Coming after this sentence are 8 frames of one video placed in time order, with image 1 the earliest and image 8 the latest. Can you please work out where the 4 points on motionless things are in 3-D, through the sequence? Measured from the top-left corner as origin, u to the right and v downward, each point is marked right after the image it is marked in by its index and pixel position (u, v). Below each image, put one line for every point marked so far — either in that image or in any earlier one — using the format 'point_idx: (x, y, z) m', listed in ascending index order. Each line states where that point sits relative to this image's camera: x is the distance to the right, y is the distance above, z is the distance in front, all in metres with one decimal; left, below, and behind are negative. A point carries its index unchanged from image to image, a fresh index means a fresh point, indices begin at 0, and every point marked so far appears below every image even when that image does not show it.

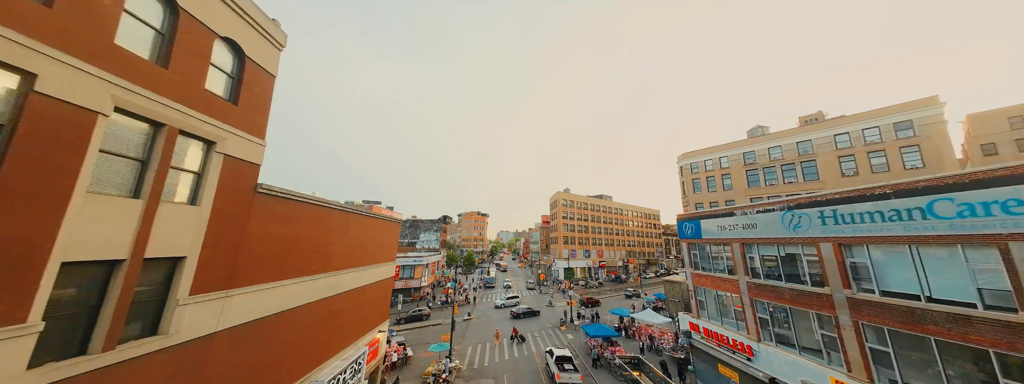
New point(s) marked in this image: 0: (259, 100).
0: (-8.0, +3.0, +7.9) m
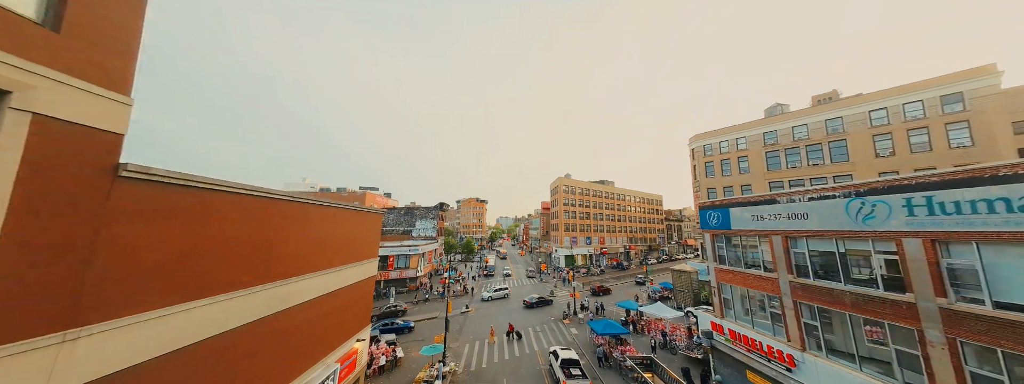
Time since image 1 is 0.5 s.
0: (-8.0, +3.3, +5.1) m
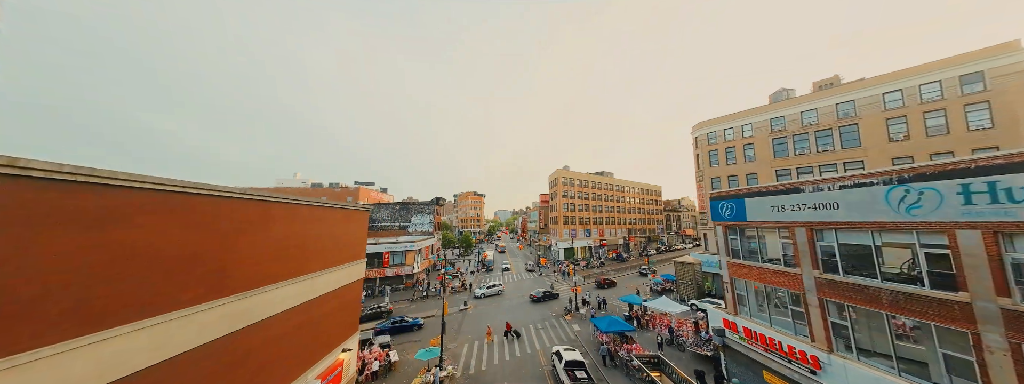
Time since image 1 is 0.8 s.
0: (-8.1, +3.3, +3.6) m
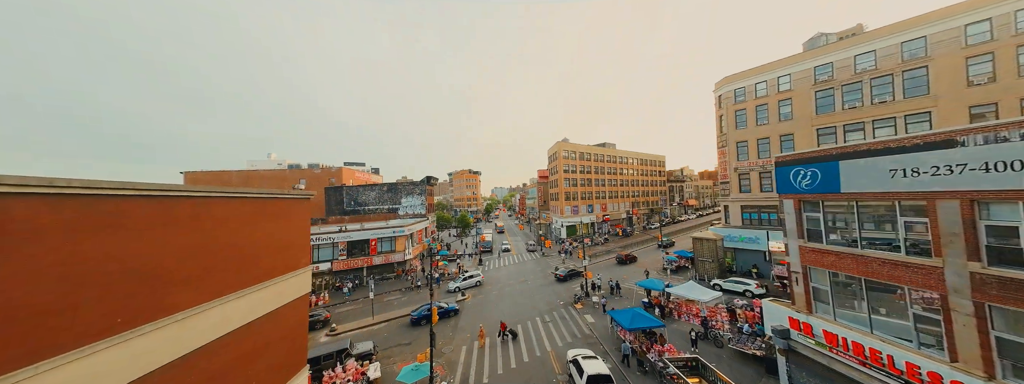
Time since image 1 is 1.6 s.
0: (-8.0, +3.1, -1.0) m
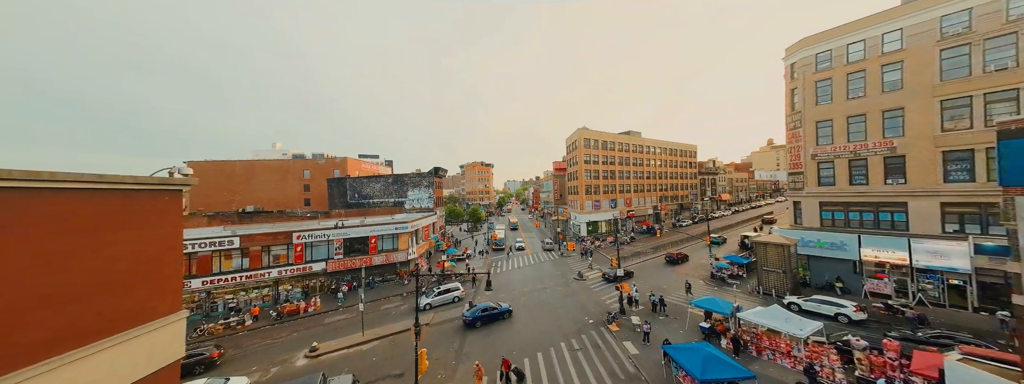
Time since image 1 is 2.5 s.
0: (-7.8, +3.1, -5.3) m
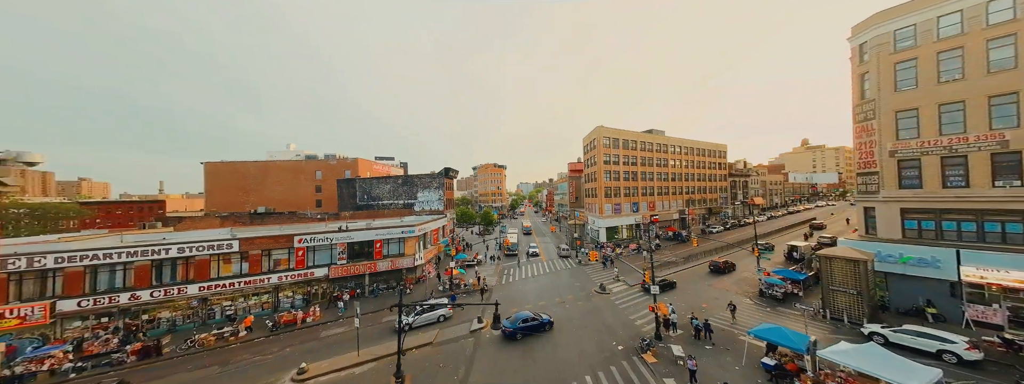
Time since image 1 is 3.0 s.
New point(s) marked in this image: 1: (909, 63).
0: (-8.0, +3.2, -7.3) m
1: (+30.0, +9.8, +19.3) m
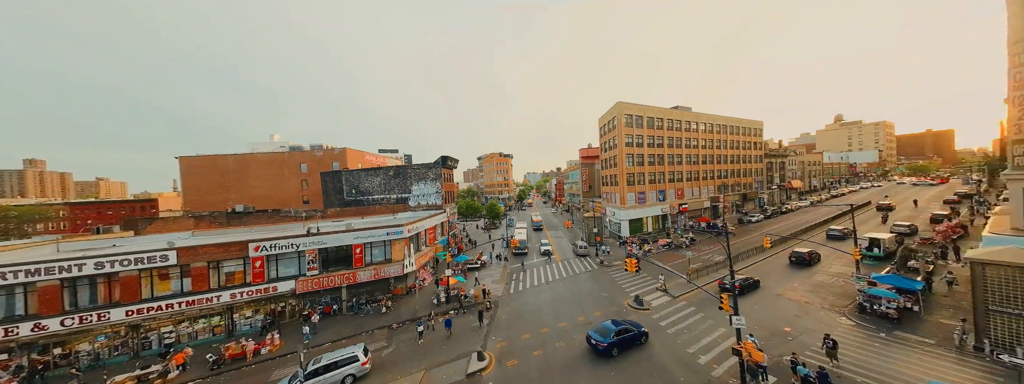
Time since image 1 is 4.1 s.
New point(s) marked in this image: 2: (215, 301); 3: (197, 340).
0: (-8.4, +2.7, -12.7) m
1: (+30.1, +11.2, +12.7) m
2: (-21.6, -7.9, +18.2) m
3: (-22.6, -10.6, +18.0) m
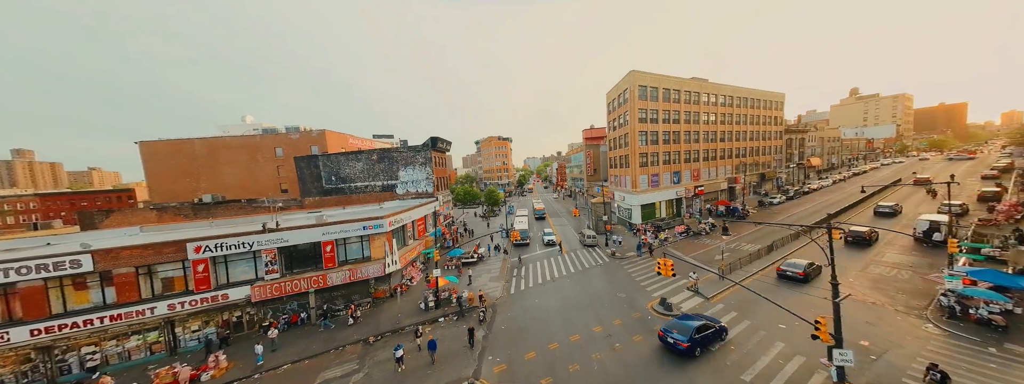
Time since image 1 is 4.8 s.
0: (-8.4, +1.8, -16.5) m
1: (+29.9, +12.4, +8.3) m
2: (-21.5, -7.3, +14.9) m
3: (-22.6, -10.0, +14.9) m
